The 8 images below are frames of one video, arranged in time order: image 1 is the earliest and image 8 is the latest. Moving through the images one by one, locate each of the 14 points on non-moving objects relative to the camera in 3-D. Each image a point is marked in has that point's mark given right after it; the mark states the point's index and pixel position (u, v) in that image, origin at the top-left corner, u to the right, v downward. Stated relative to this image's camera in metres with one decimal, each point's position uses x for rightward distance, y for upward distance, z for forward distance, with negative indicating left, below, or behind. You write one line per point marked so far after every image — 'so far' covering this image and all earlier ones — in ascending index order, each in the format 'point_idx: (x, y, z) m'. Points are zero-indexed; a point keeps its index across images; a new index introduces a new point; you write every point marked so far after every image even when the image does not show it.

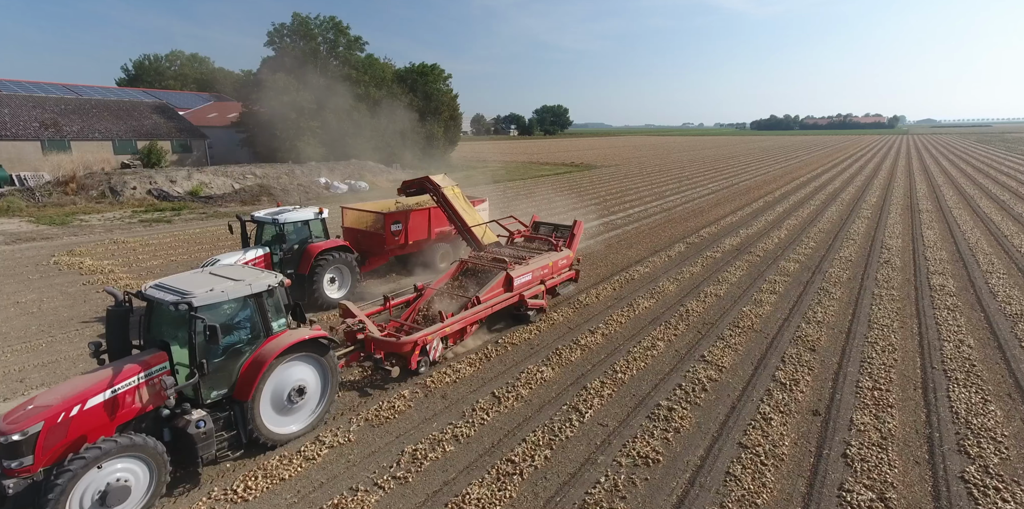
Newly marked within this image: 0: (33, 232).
0: (-16.6, +1.8, +16.7) m
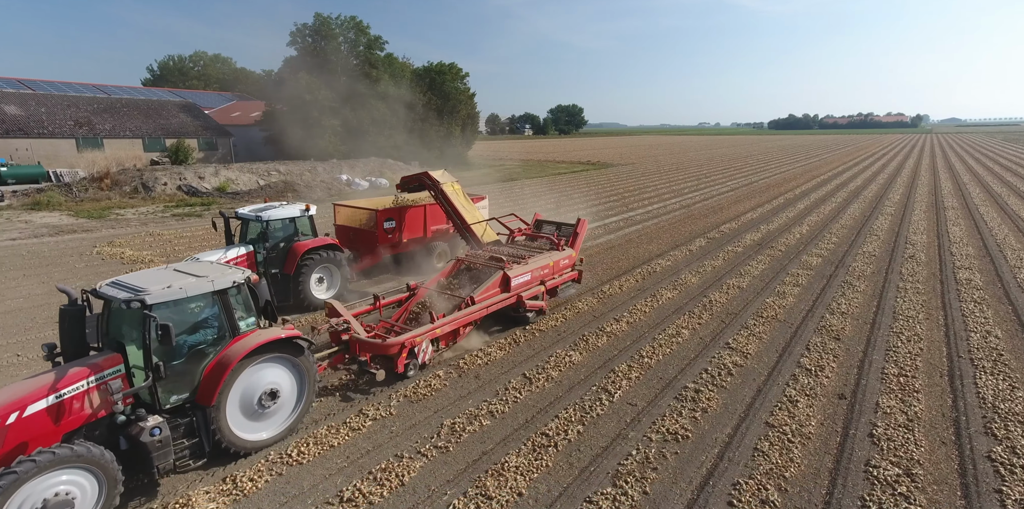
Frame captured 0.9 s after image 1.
0: (-16.5, +1.9, +17.3) m
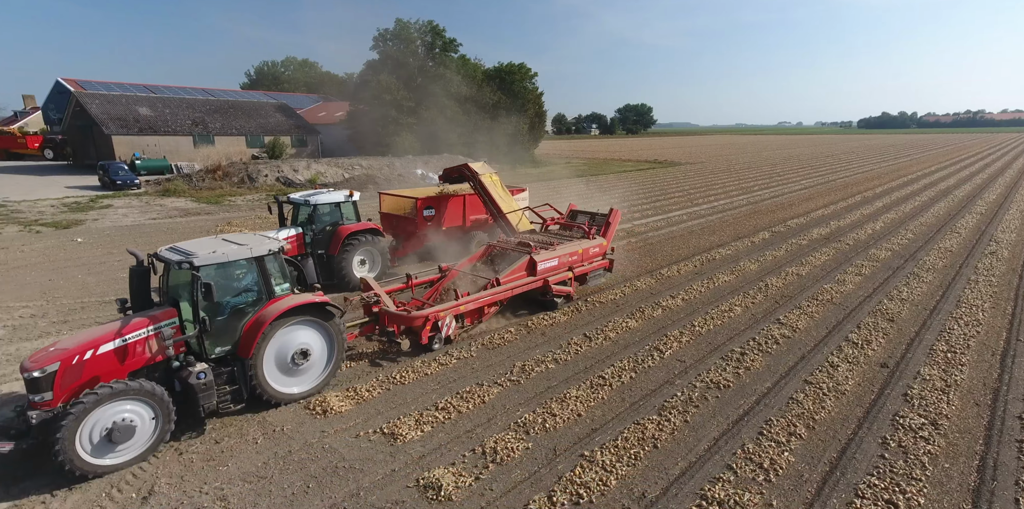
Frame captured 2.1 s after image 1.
0: (-14.5, +2.8, +20.0) m
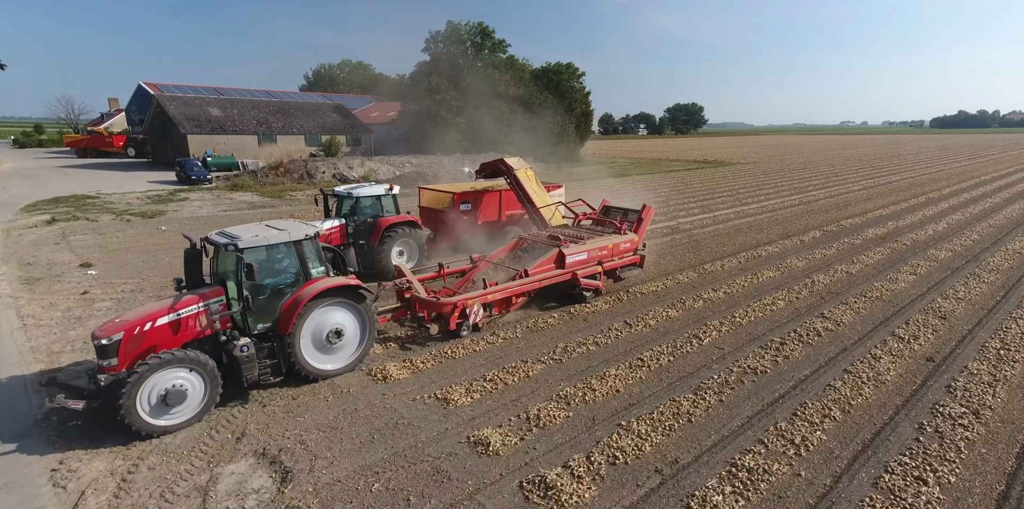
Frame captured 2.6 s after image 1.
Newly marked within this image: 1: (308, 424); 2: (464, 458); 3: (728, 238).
0: (-12.5, +3.2, +21.5) m
1: (-1.7, -1.4, +4.0) m
2: (-0.3, -1.4, +3.4) m
3: (+4.9, +0.4, +10.6) m
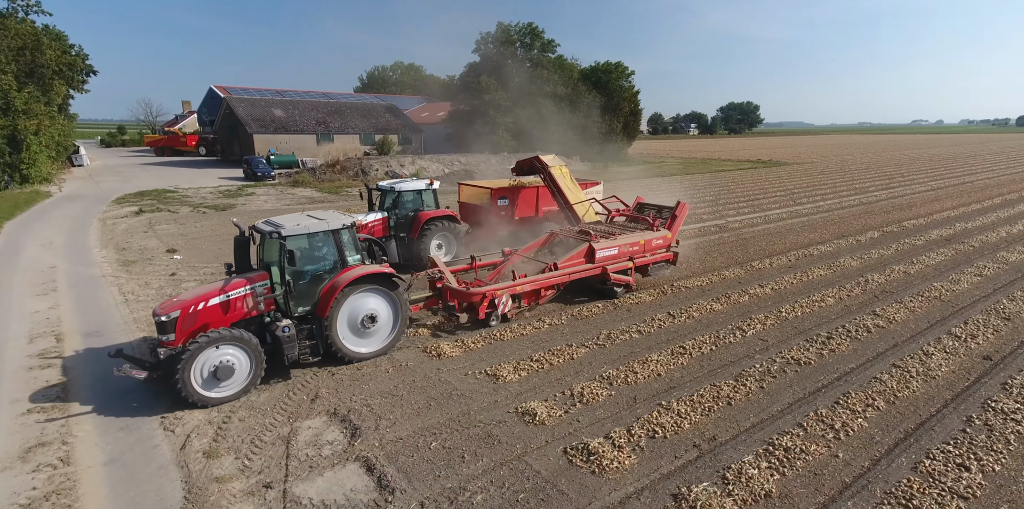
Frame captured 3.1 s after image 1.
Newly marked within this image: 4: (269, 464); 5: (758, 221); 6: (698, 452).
0: (-10.3, +3.5, +22.8) m
1: (-1.3, -1.3, +4.3) m
2: (0.0, -1.3, +3.6) m
3: (+5.9, +0.3, +10.3) m
4: (-1.7, -1.5, +3.3) m
5: (+6.3, +0.8, +12.0) m
6: (+1.3, -1.4, +3.2) m
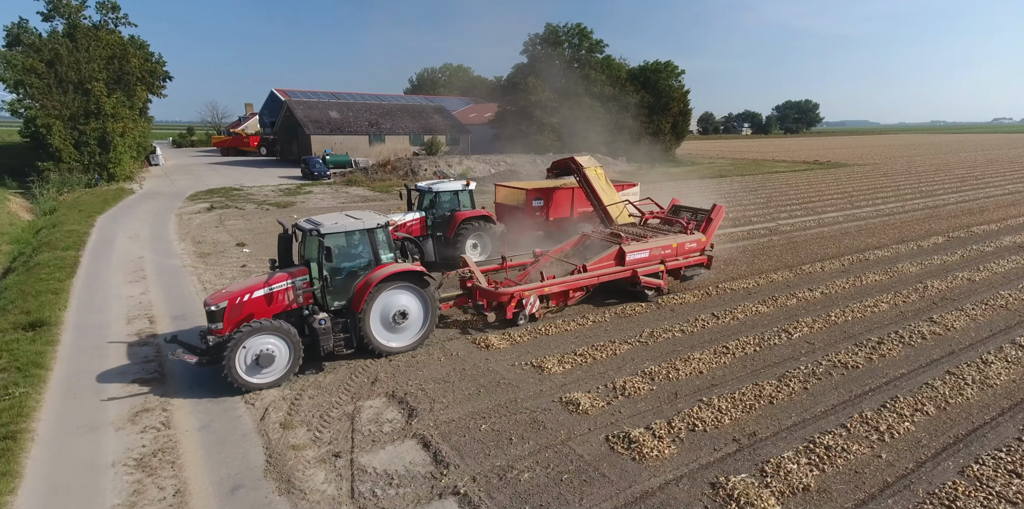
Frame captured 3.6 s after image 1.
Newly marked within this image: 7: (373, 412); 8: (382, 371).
0: (-8.1, +3.7, +23.8) m
1: (-0.9, -1.2, +4.6) m
2: (+0.4, -1.3, +3.8) m
3: (+6.9, +0.2, +9.9) m
4: (-1.4, -1.4, +3.6) m
5: (+7.4, +0.7, +11.6) m
6: (+1.6, -1.4, +3.3) m
7: (-1.2, -1.4, +4.0) m
8: (-1.4, -1.3, +4.9) m
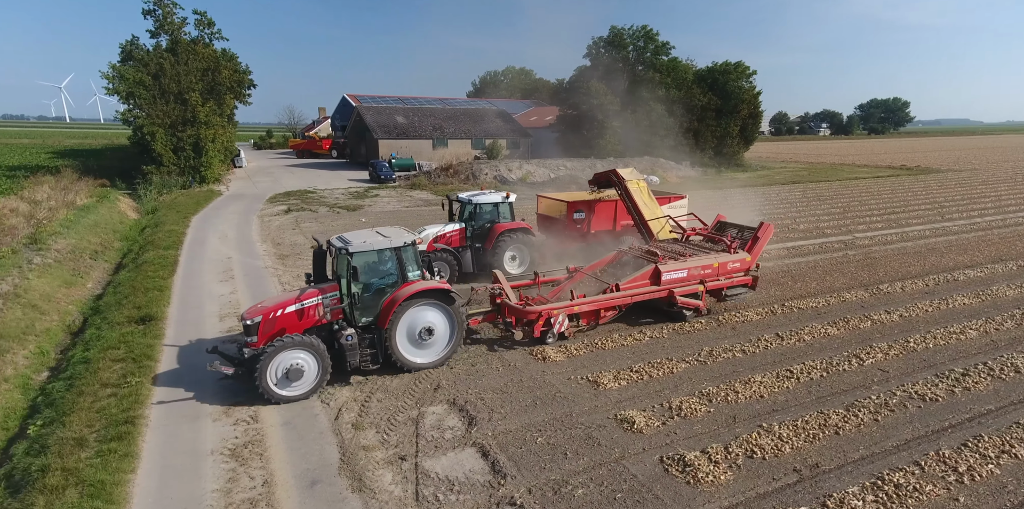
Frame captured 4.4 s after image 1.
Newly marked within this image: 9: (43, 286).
0: (-5.0, +3.7, +24.7) m
1: (-0.3, -1.4, +4.8) m
2: (+0.8, -1.5, +3.8) m
3: (+8.0, 0.0, +9.1) m
4: (-0.9, -1.6, +3.9) m
5: (+8.8, +0.4, +10.7) m
6: (+2.0, -1.5, +3.2) m
7: (-0.7, -1.5, +4.2) m
8: (-0.8, -1.4, +5.1) m
9: (-8.3, -0.6, +8.2) m
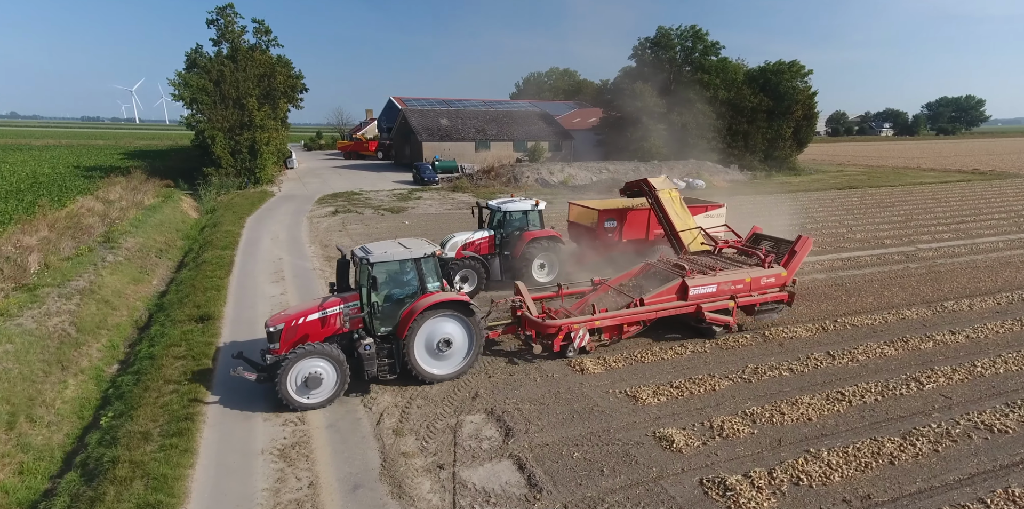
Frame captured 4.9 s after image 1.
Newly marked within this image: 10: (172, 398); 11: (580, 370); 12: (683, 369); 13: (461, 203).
0: (-2.9, +3.7, +25.1) m
1: (+0.1, -1.5, +4.8) m
2: (+1.1, -1.6, +3.8) m
3: (+8.8, -0.2, +8.4) m
4: (-0.6, -1.6, +4.0) m
5: (+9.7, +0.2, +10.0) m
6: (+2.2, -1.6, +3.0) m
7: (-0.4, -1.6, +4.3) m
8: (-0.4, -1.5, +5.2) m
9: (-7.6, -0.6, +8.9) m
10: (-3.6, -1.5, +4.9) m
11: (+0.7, -1.3, +5.5) m
12: (+2.0, -1.3, +5.4) m
13: (-2.2, +2.2, +19.2) m
